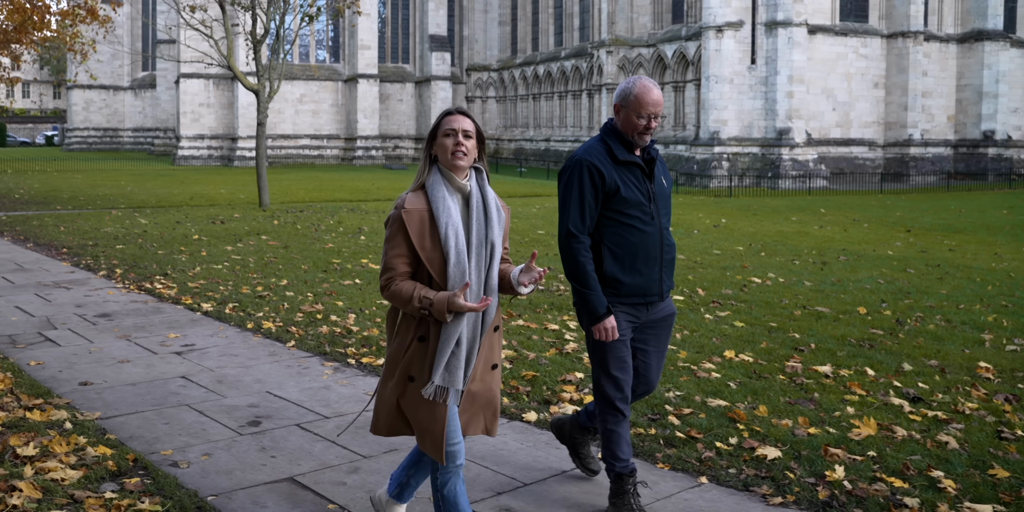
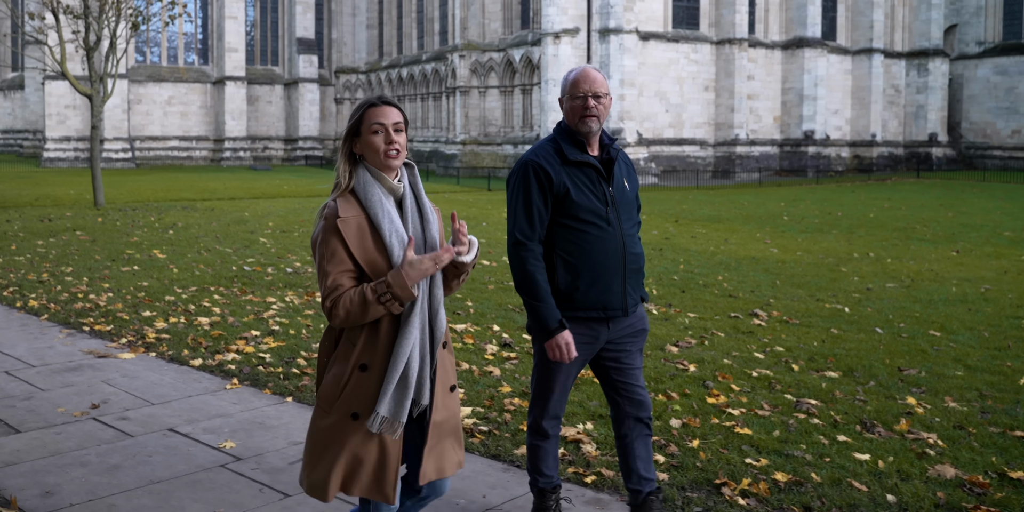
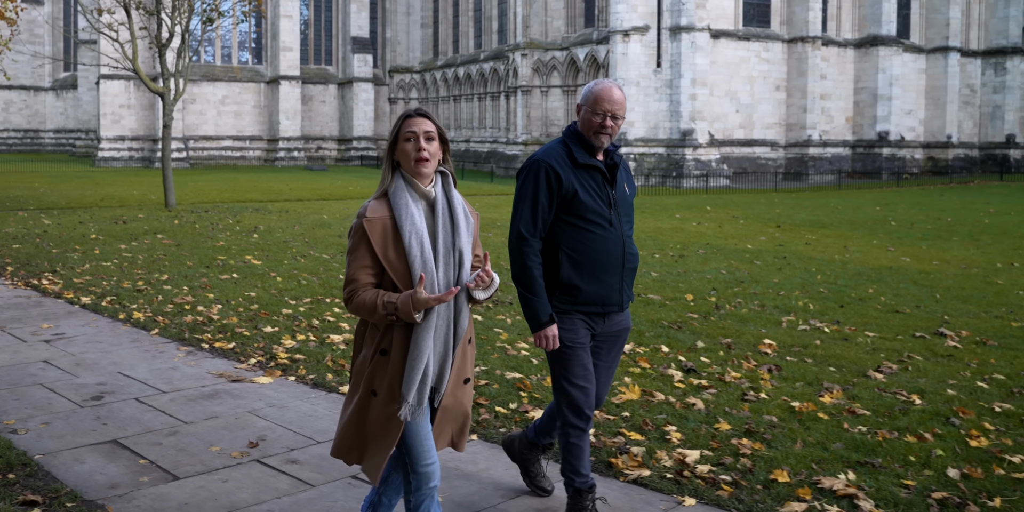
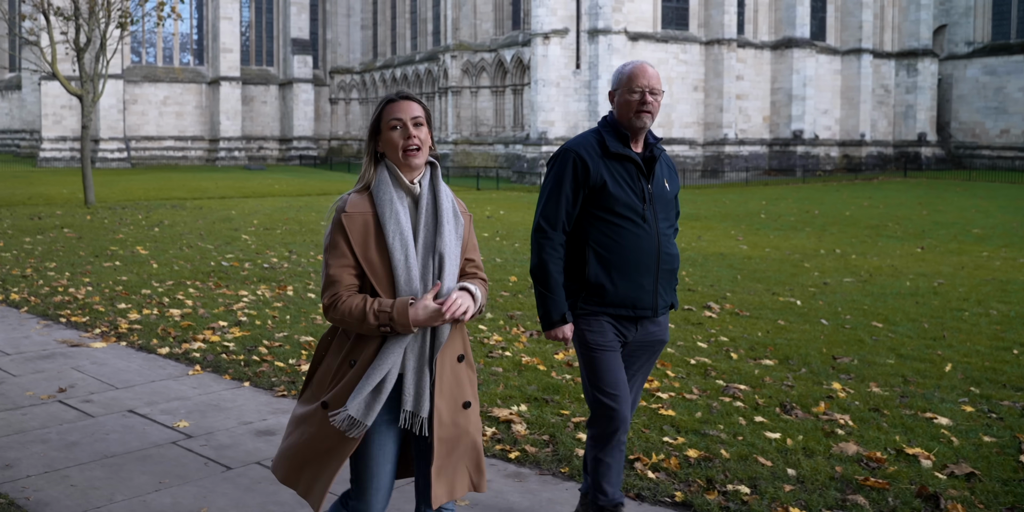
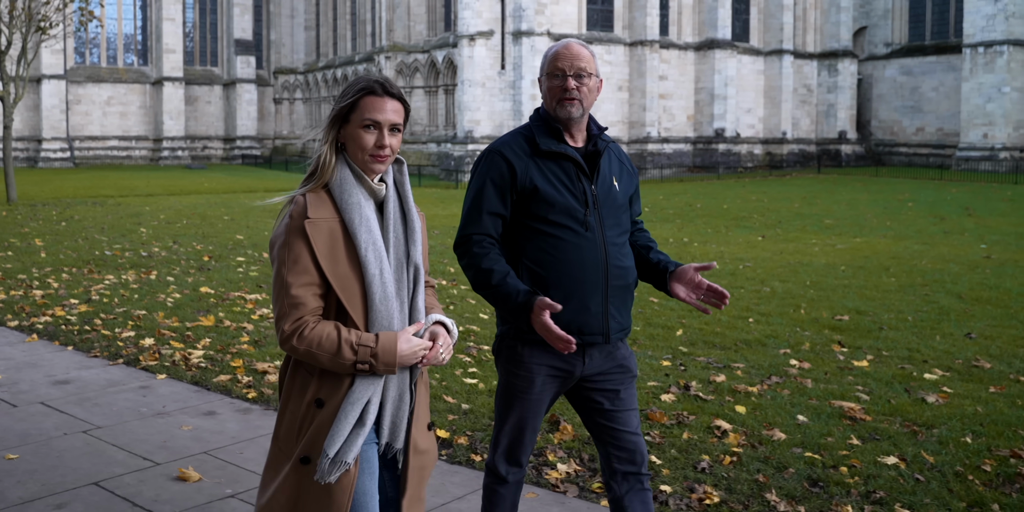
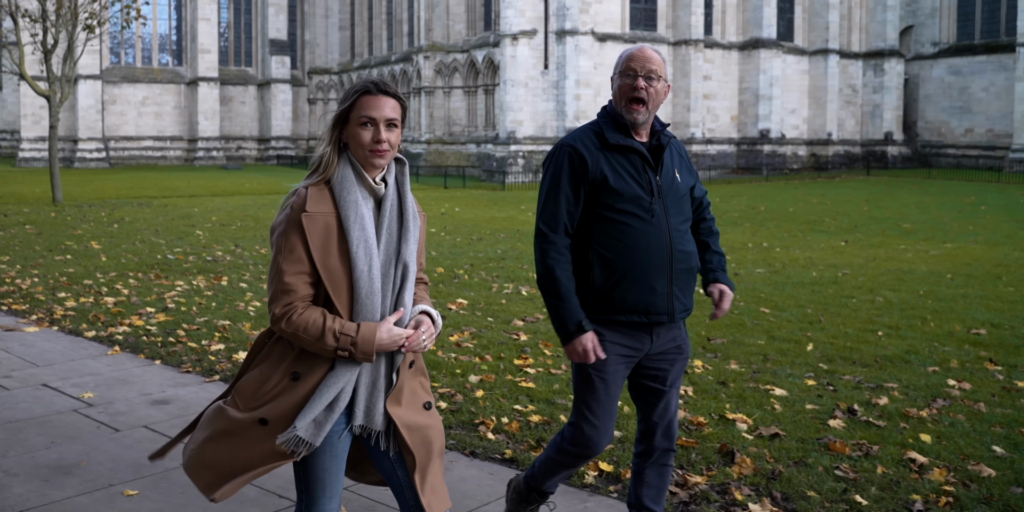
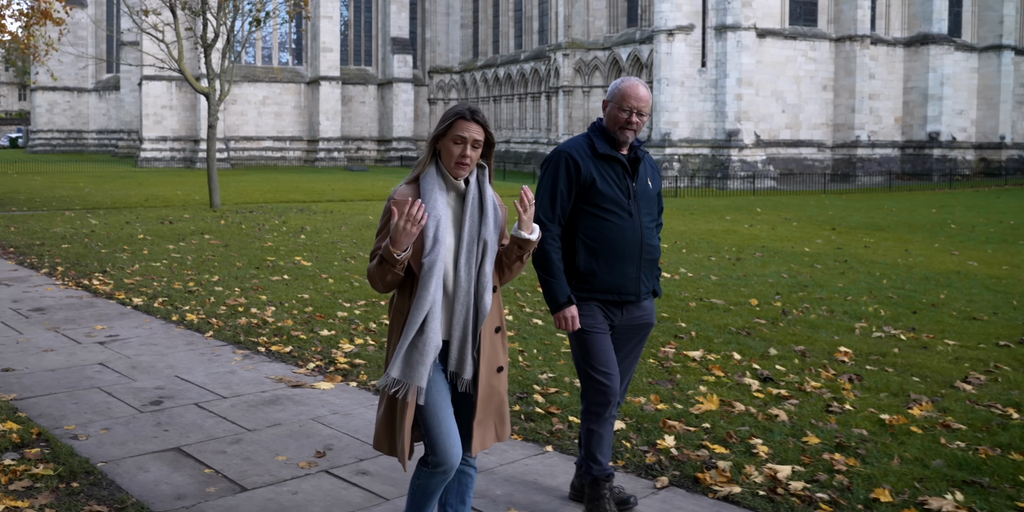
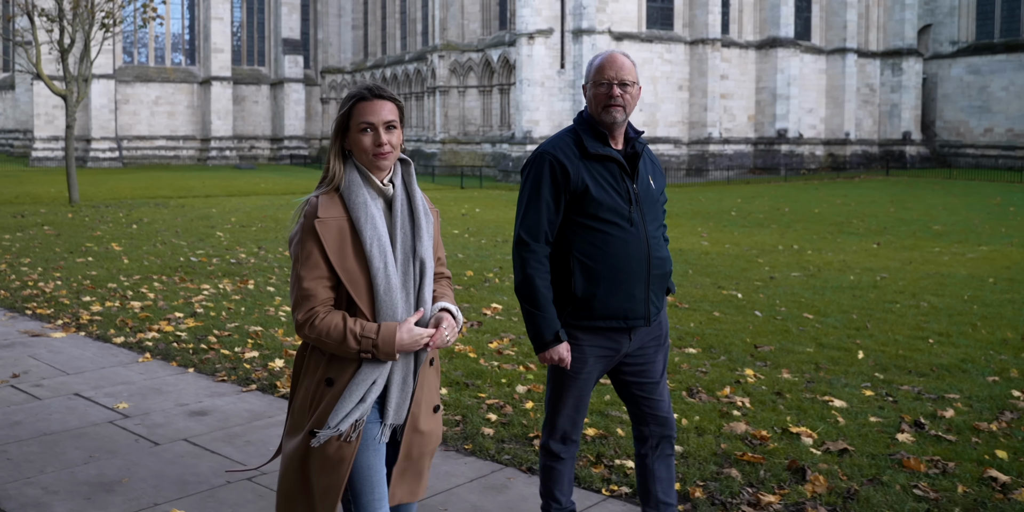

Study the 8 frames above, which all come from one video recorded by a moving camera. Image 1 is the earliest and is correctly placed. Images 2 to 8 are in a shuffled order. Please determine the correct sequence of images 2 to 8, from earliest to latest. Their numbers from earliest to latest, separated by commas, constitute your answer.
7, 3, 2, 4, 8, 6, 5
